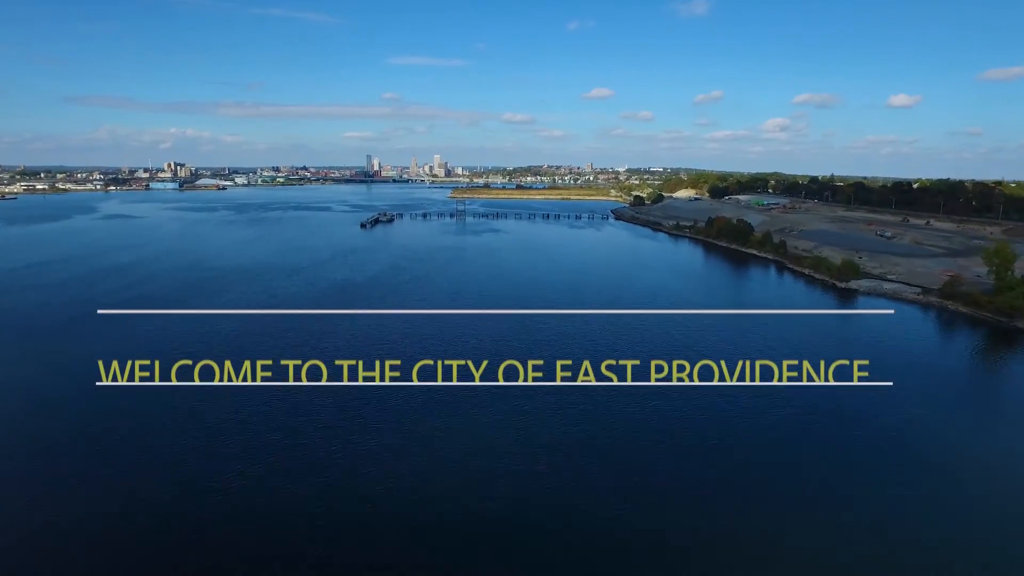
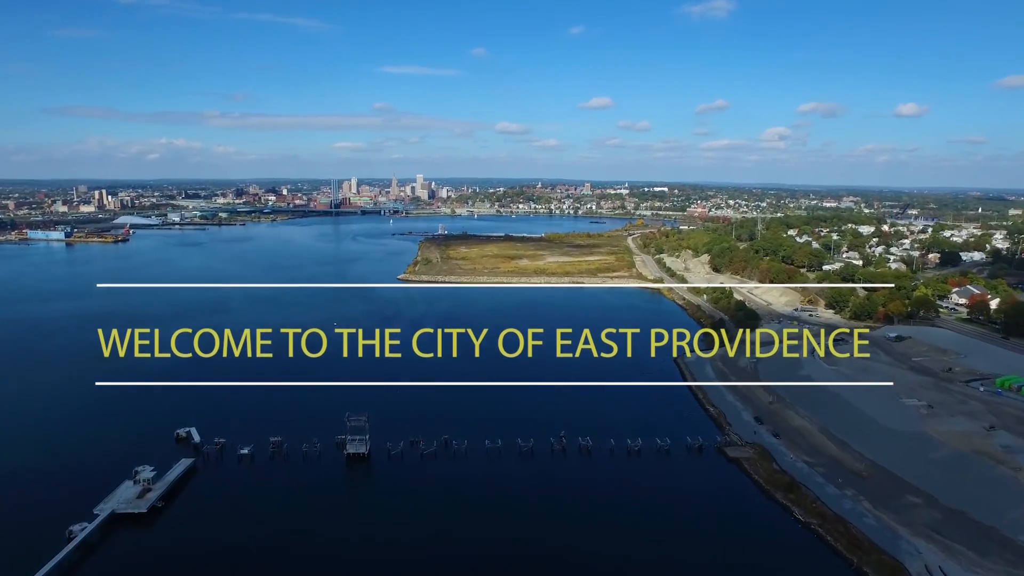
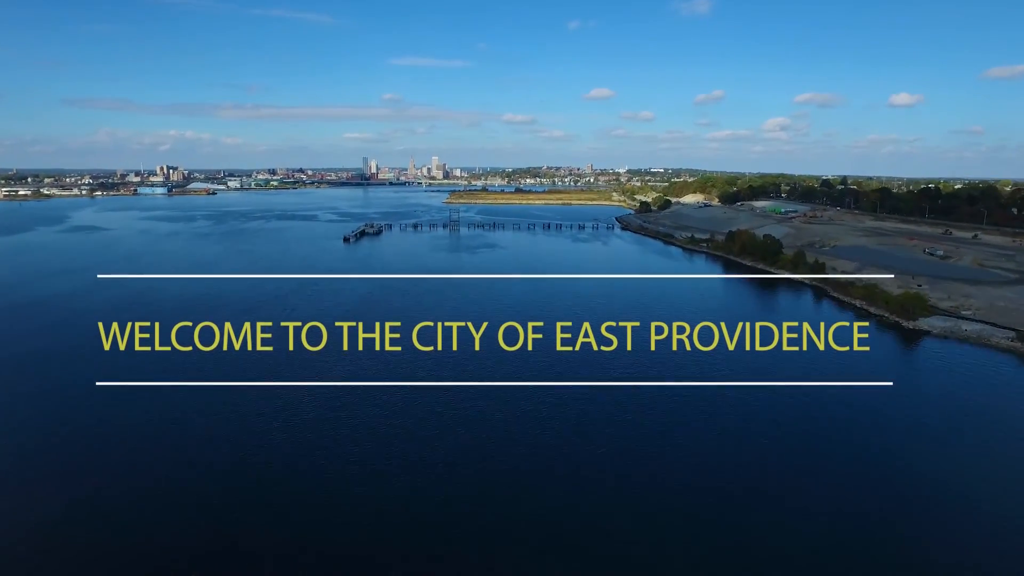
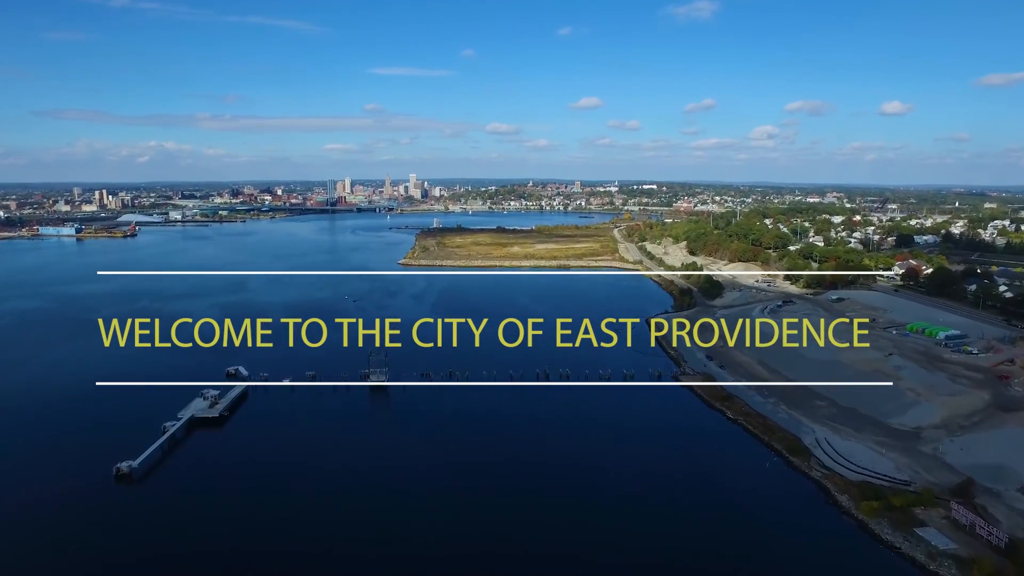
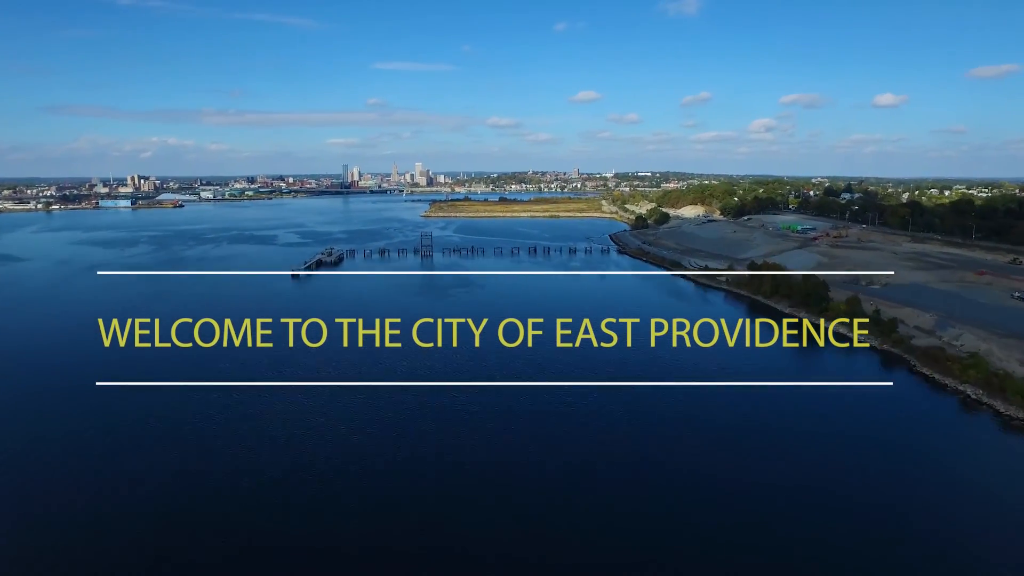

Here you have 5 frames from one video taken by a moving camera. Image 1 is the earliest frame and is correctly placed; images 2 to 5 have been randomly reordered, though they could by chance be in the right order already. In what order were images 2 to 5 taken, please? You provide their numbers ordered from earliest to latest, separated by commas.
3, 5, 4, 2
